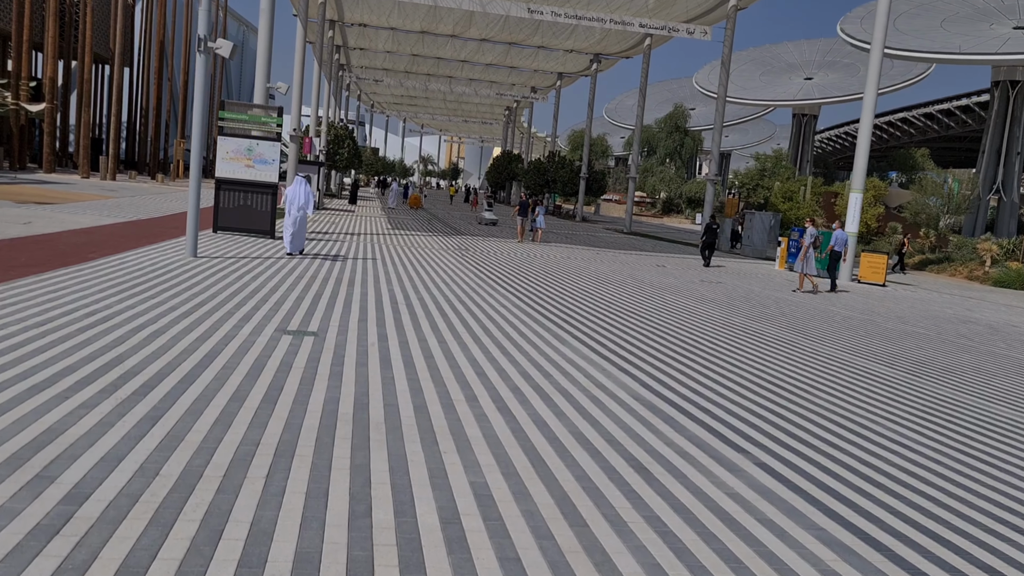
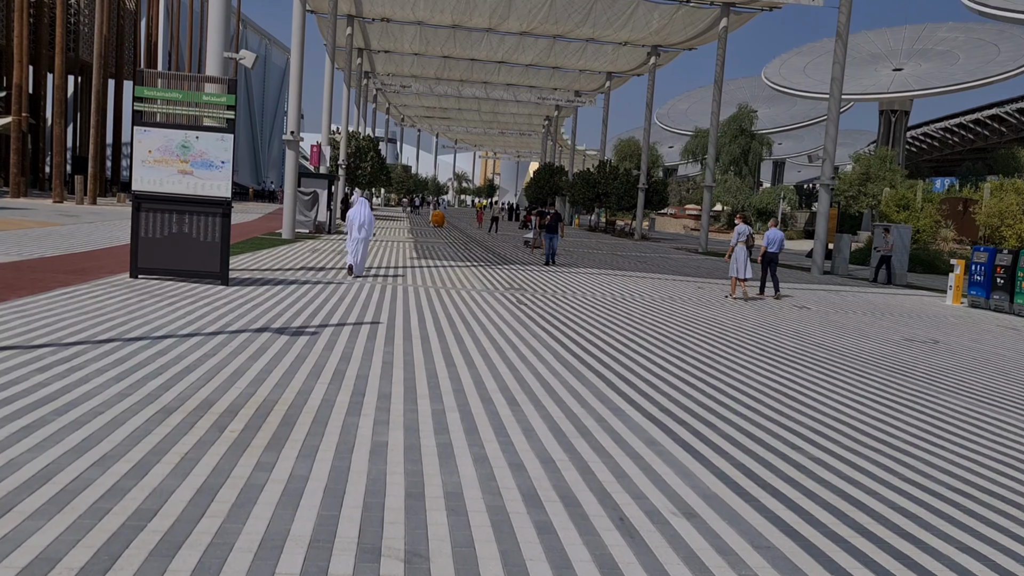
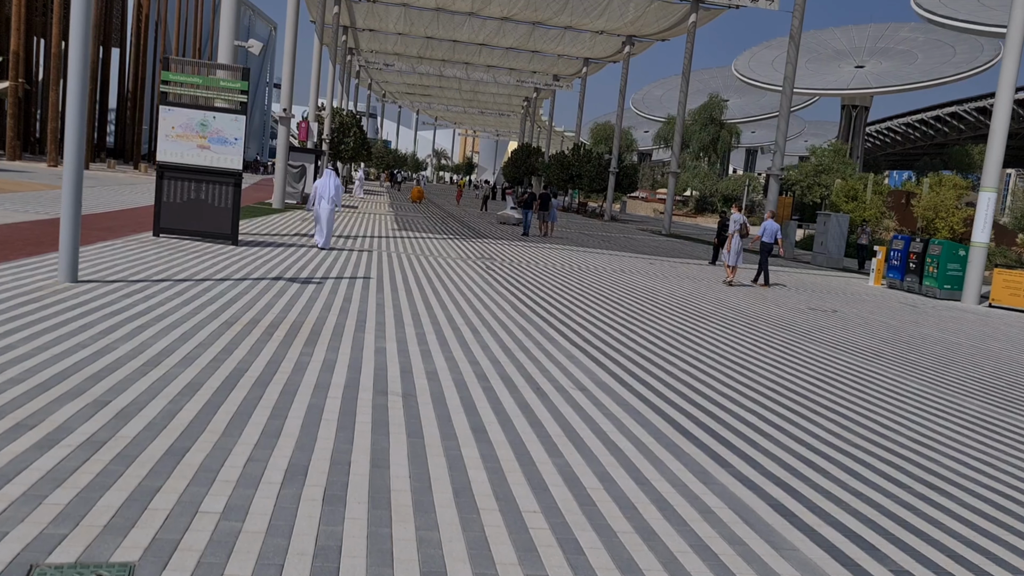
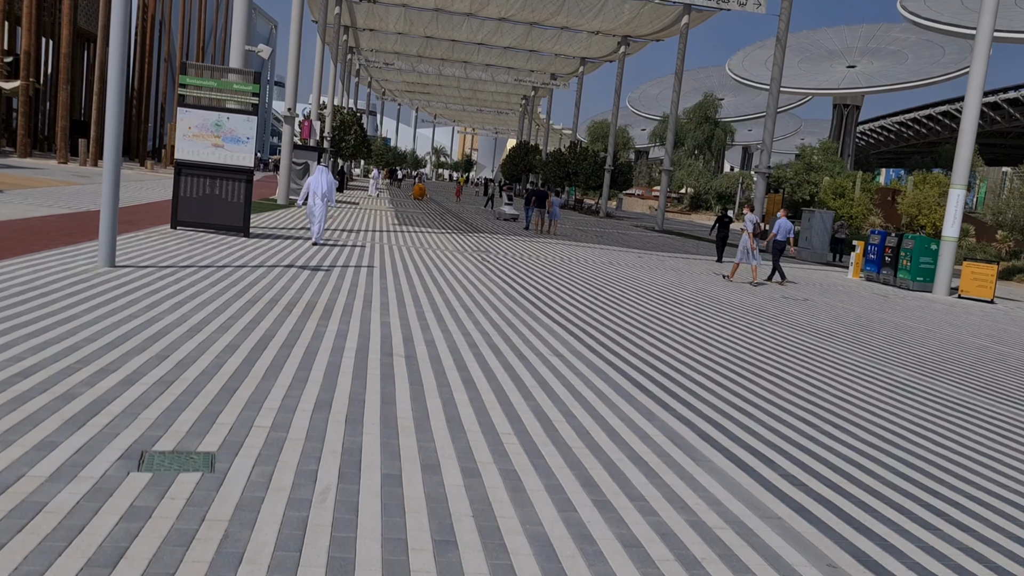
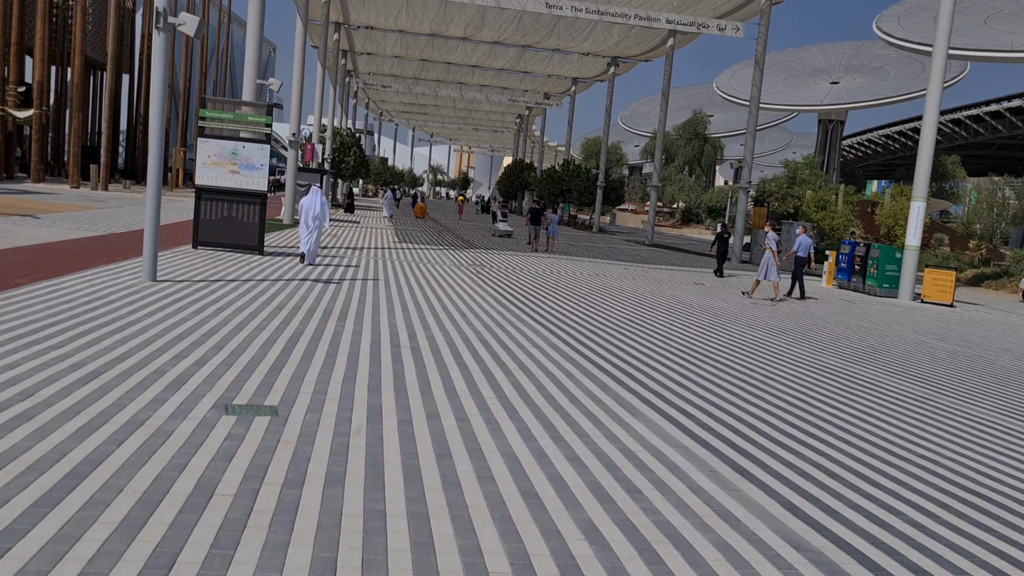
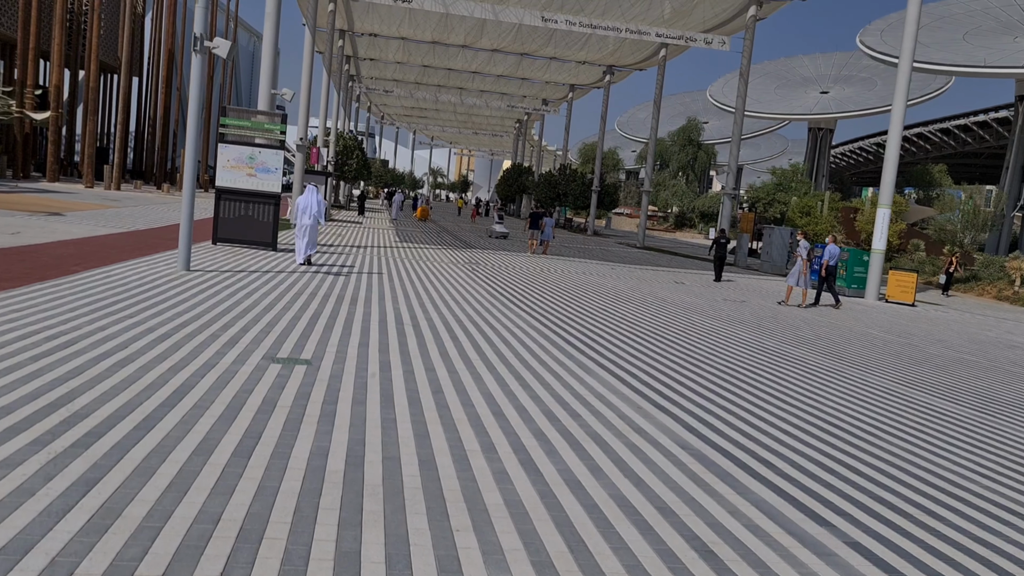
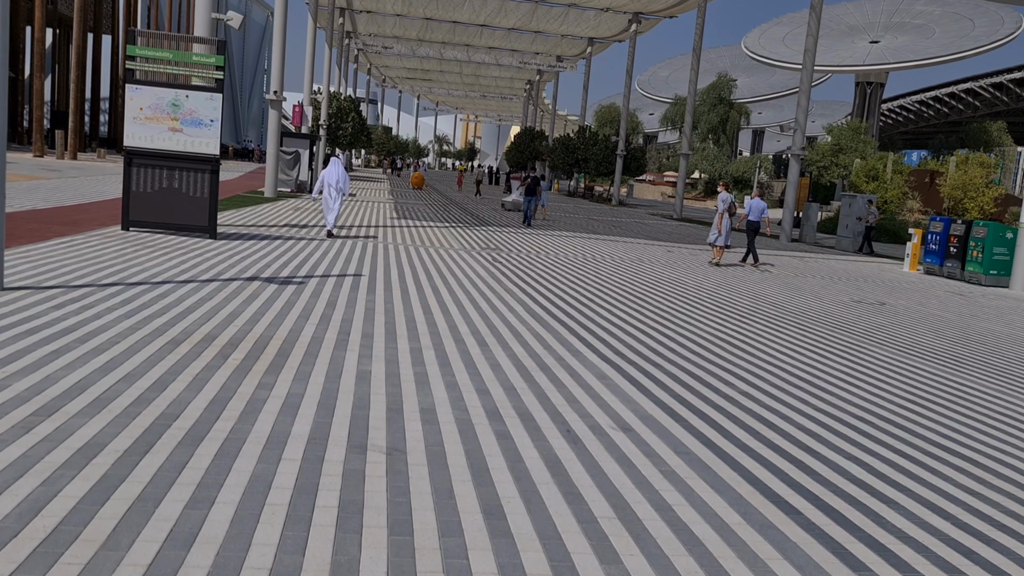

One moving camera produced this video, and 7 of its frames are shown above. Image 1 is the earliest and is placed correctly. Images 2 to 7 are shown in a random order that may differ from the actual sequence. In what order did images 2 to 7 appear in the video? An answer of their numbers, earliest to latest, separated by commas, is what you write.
6, 5, 4, 3, 7, 2
